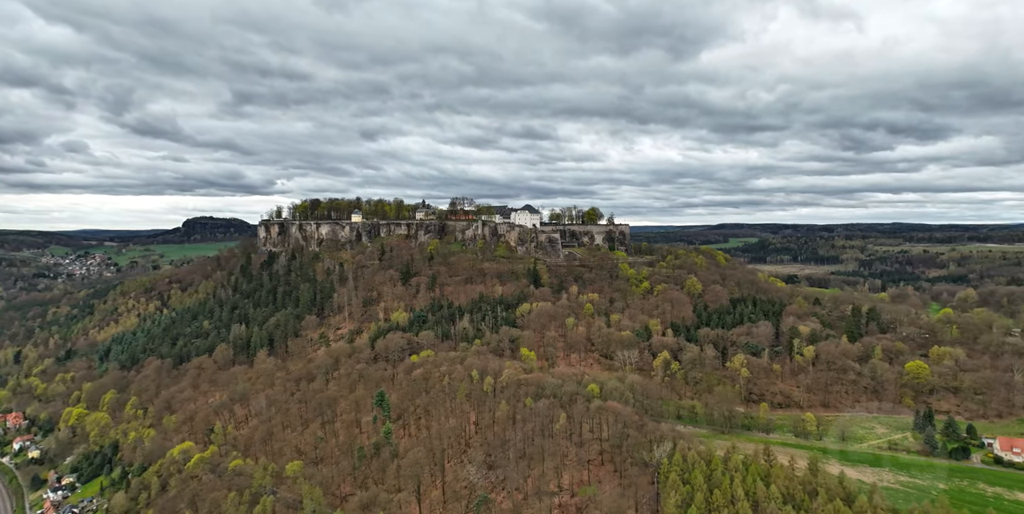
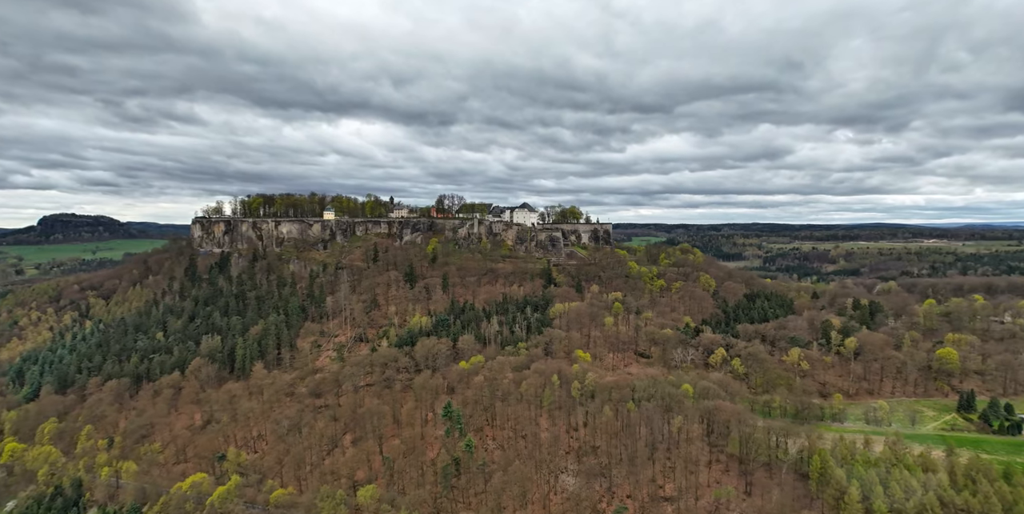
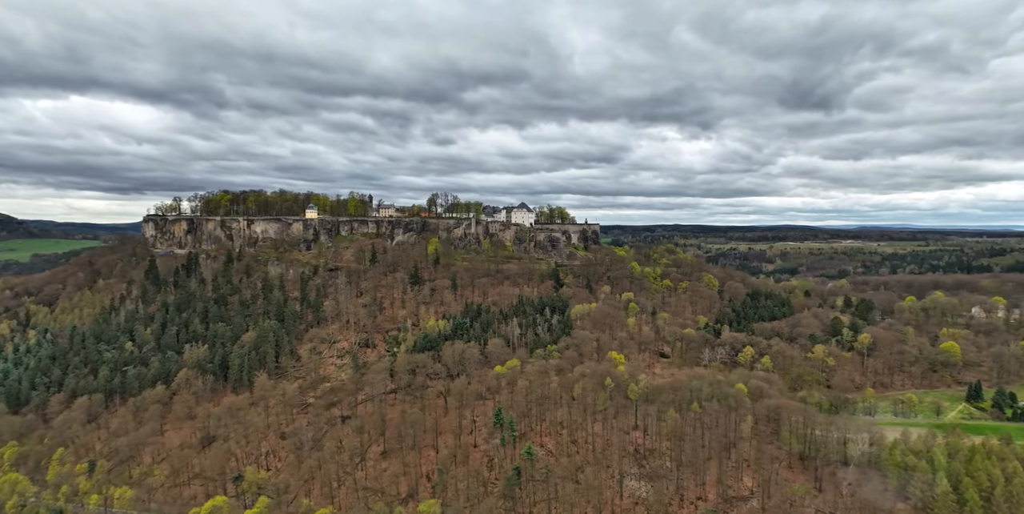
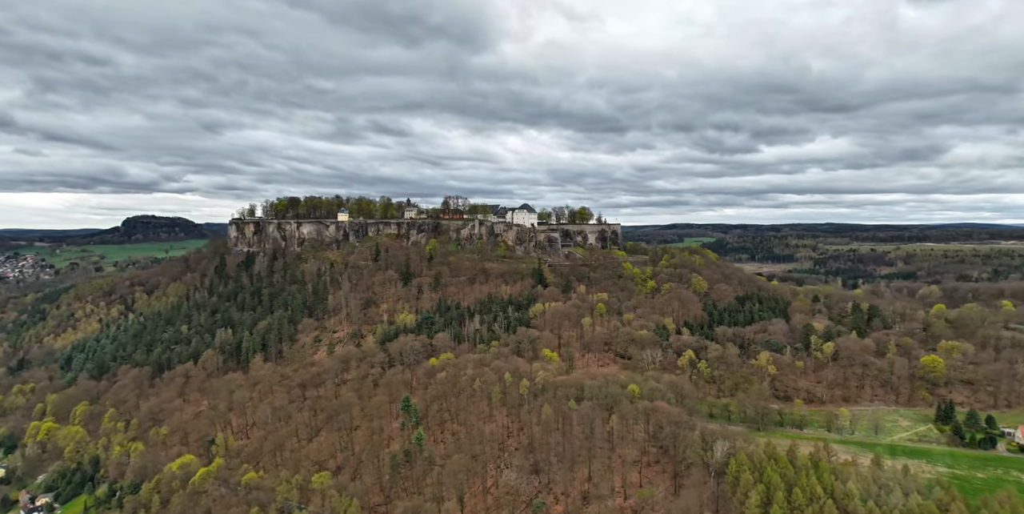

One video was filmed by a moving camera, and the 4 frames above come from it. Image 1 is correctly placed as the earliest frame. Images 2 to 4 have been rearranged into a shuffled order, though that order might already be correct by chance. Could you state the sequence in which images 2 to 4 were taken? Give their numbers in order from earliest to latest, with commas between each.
4, 2, 3
